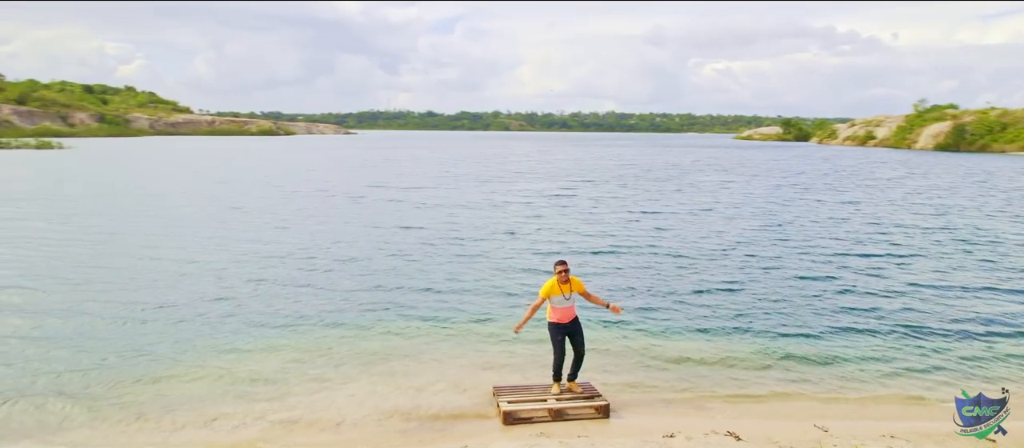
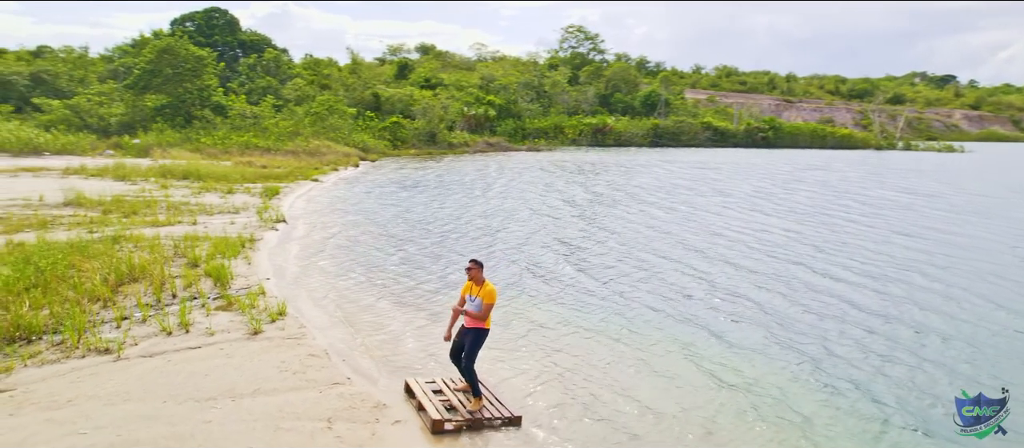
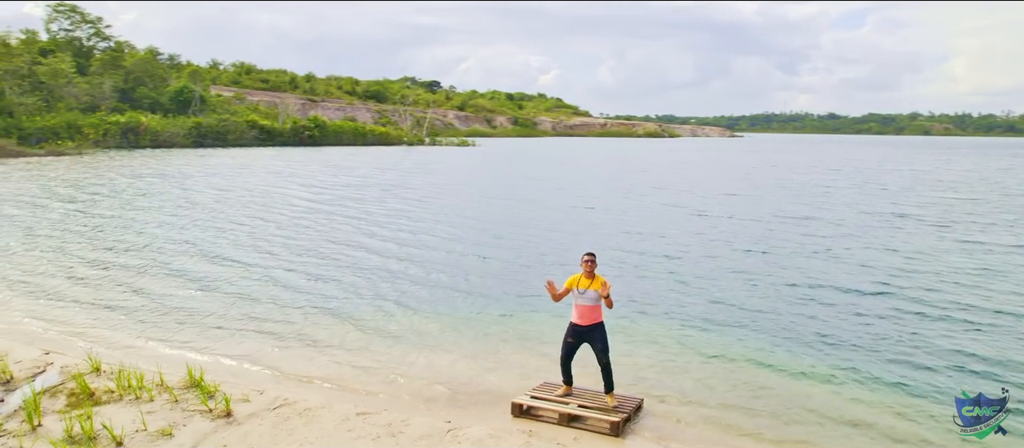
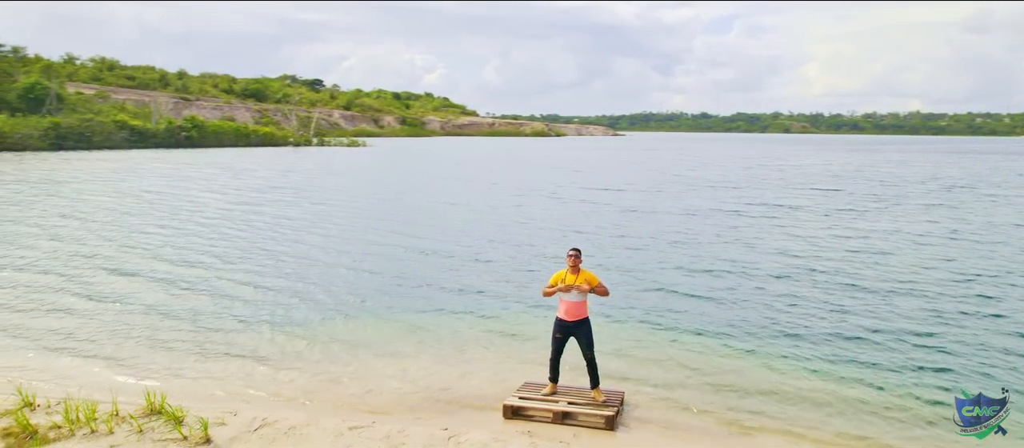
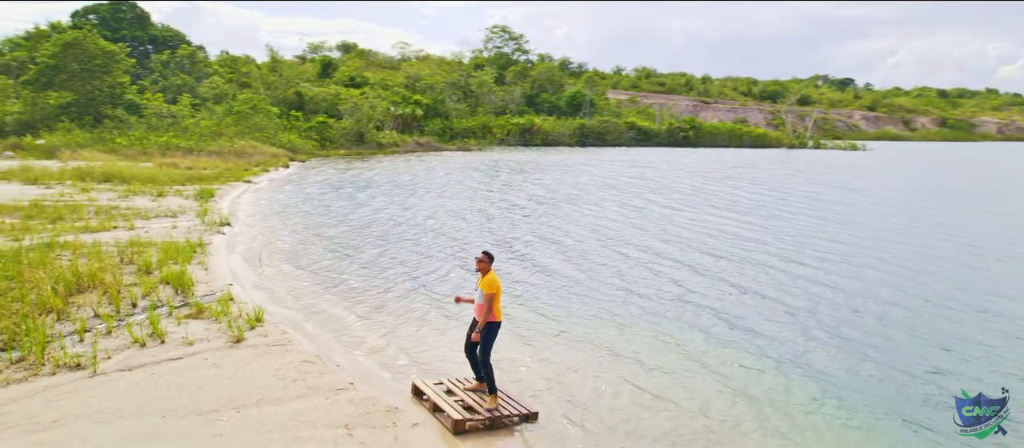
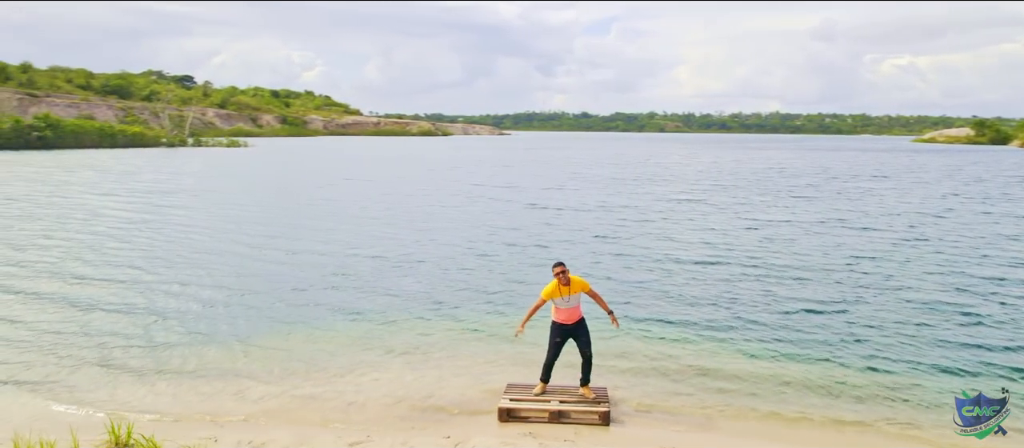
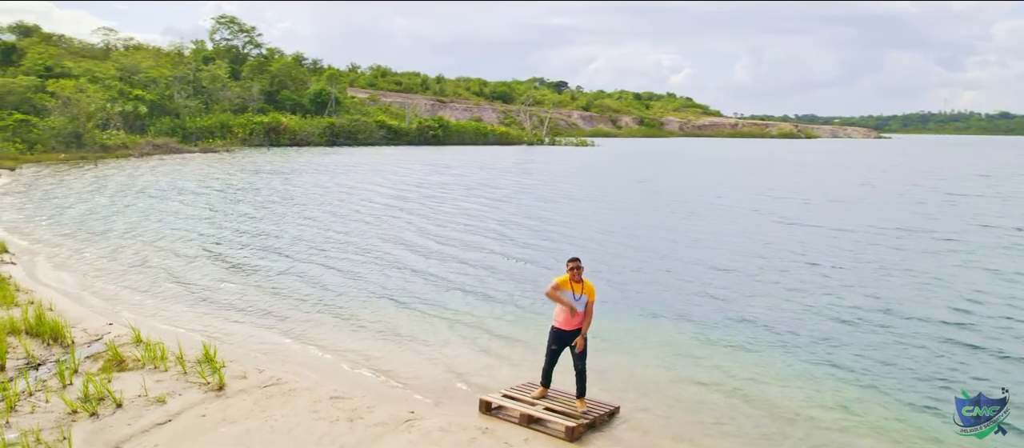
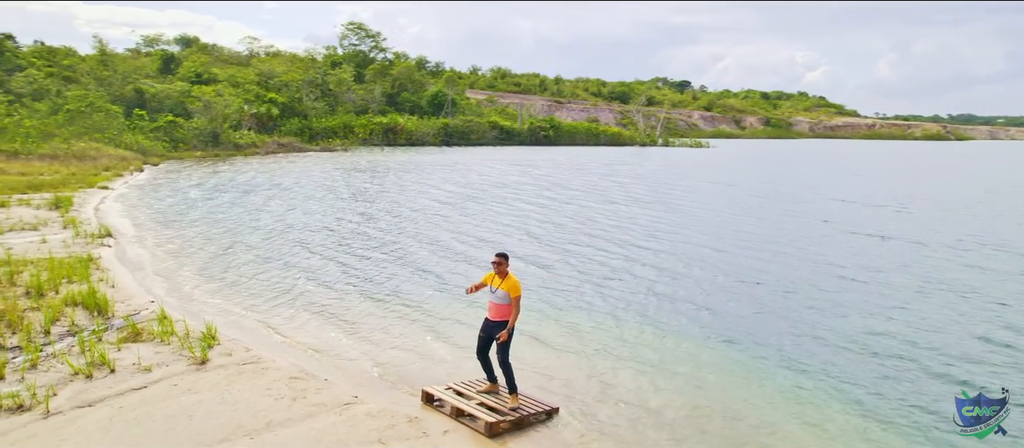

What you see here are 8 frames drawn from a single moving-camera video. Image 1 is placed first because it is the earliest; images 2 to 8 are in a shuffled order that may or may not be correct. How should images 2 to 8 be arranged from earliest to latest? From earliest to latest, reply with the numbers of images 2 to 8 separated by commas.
6, 4, 3, 7, 8, 5, 2
